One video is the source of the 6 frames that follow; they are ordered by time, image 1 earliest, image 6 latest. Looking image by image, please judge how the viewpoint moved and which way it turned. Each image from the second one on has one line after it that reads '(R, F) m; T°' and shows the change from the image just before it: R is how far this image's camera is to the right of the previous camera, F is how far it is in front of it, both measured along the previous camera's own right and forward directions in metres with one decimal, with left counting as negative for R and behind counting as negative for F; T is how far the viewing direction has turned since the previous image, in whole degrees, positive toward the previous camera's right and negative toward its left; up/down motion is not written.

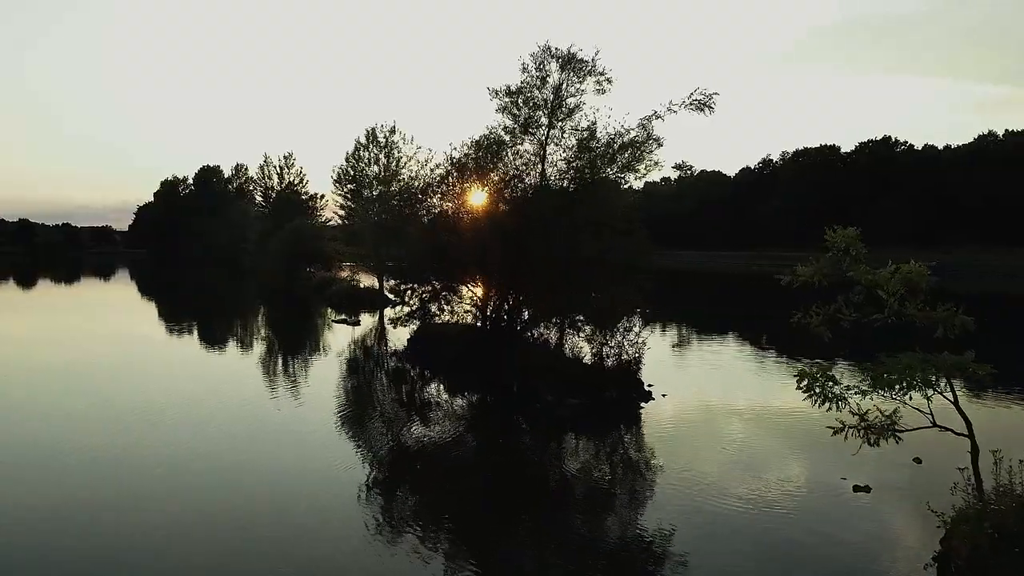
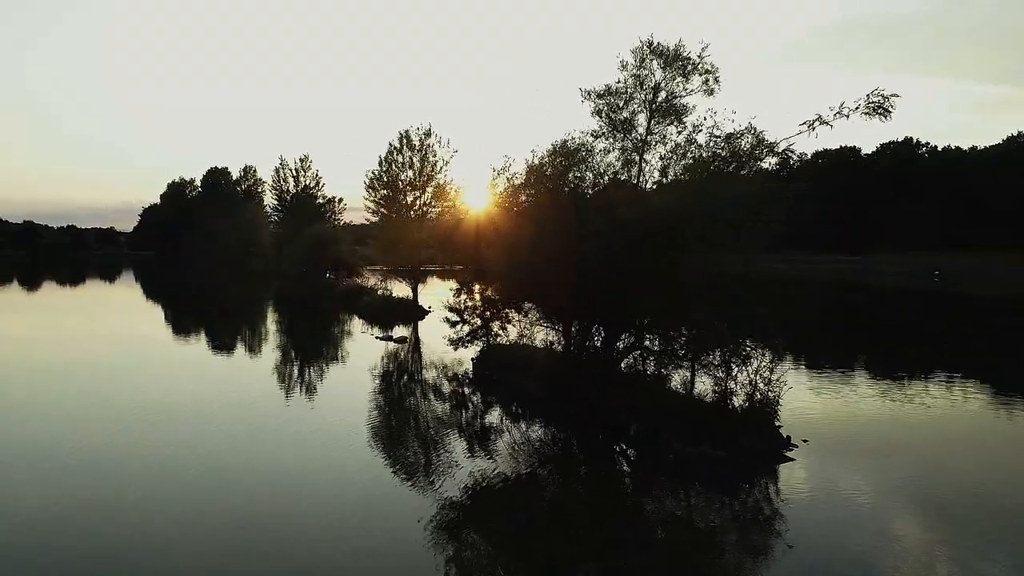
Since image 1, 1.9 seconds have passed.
(-2.8, +1.5) m; 0°
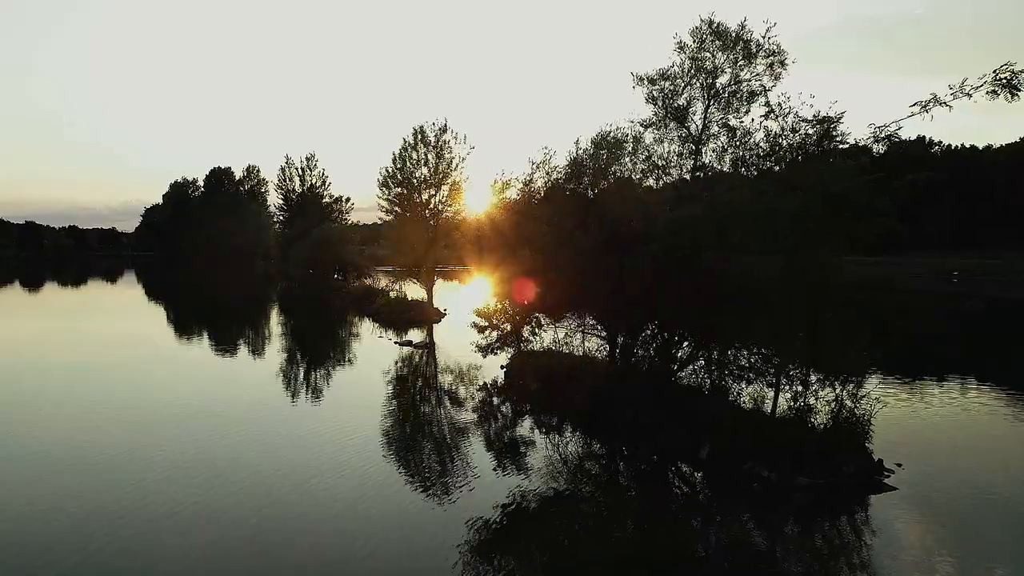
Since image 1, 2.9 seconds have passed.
(-1.2, +1.1) m; 0°
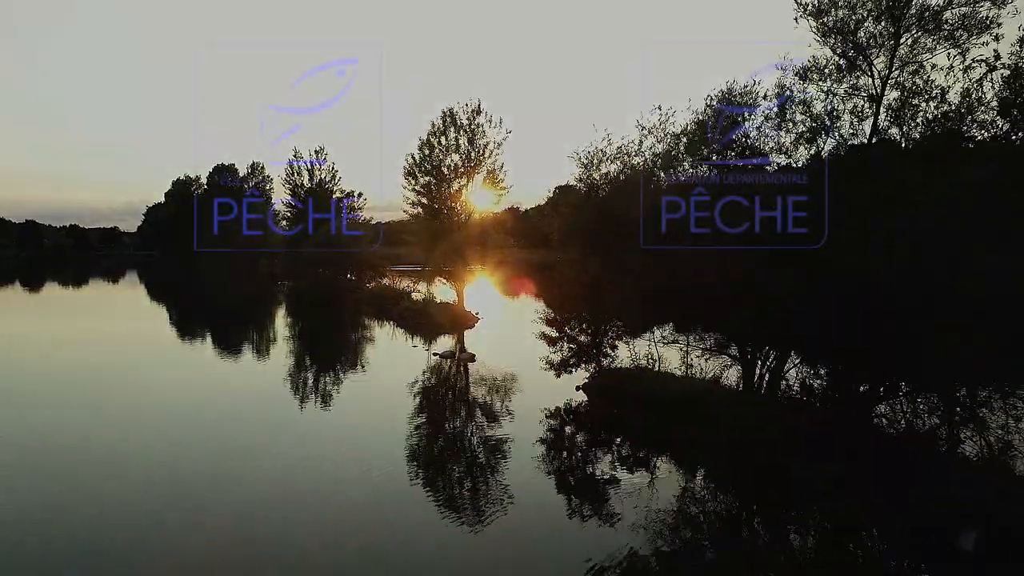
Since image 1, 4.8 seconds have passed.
(-2.4, +3.1) m; 0°
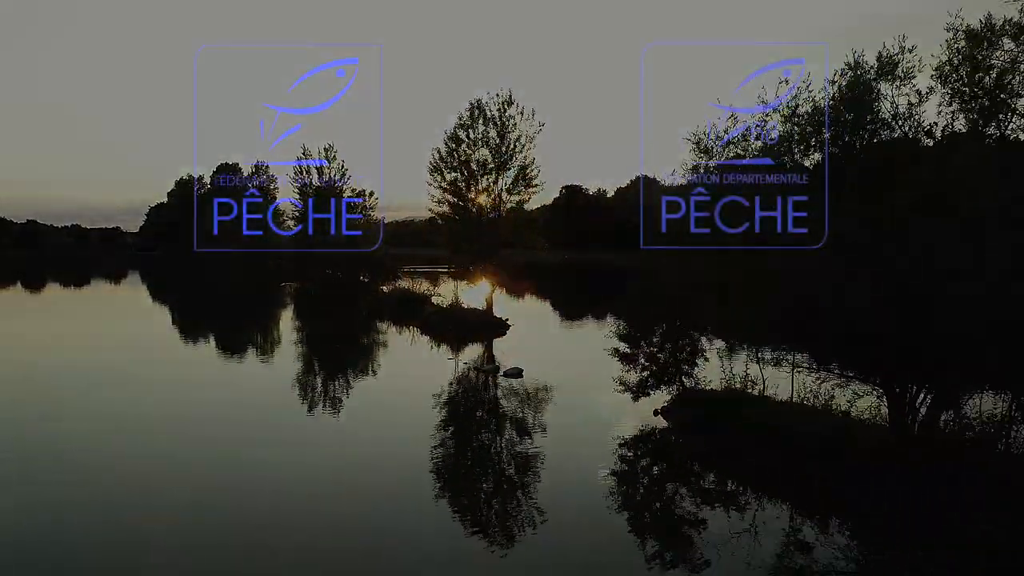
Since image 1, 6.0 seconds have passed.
(-1.8, +1.8) m; 0°
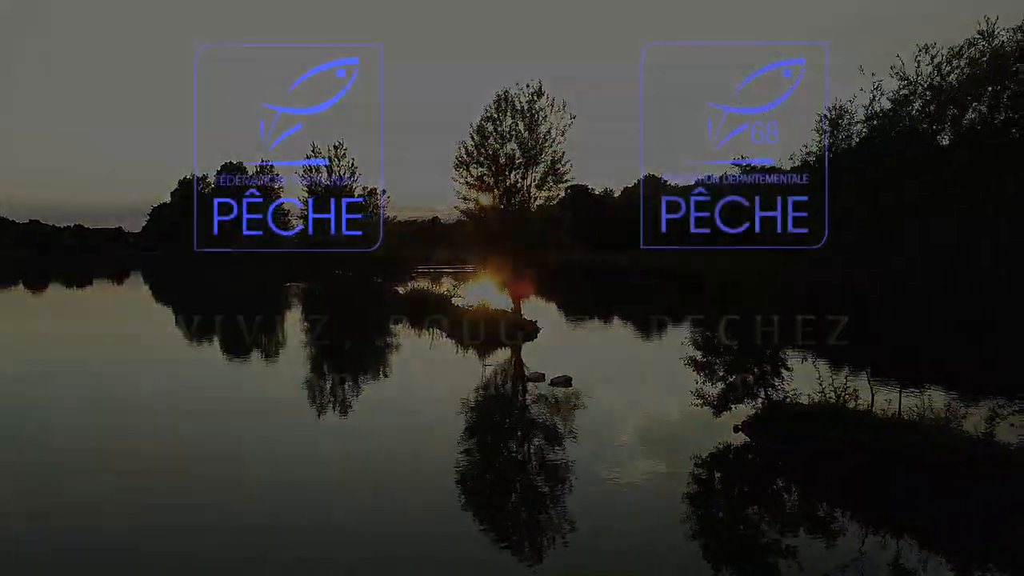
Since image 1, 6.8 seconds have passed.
(-1.5, +1.1) m; 0°
